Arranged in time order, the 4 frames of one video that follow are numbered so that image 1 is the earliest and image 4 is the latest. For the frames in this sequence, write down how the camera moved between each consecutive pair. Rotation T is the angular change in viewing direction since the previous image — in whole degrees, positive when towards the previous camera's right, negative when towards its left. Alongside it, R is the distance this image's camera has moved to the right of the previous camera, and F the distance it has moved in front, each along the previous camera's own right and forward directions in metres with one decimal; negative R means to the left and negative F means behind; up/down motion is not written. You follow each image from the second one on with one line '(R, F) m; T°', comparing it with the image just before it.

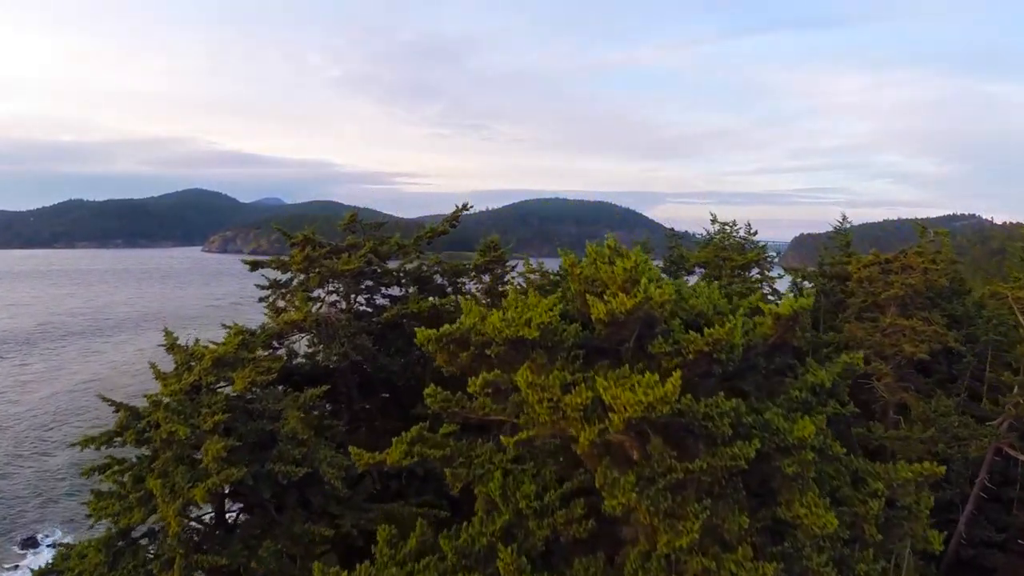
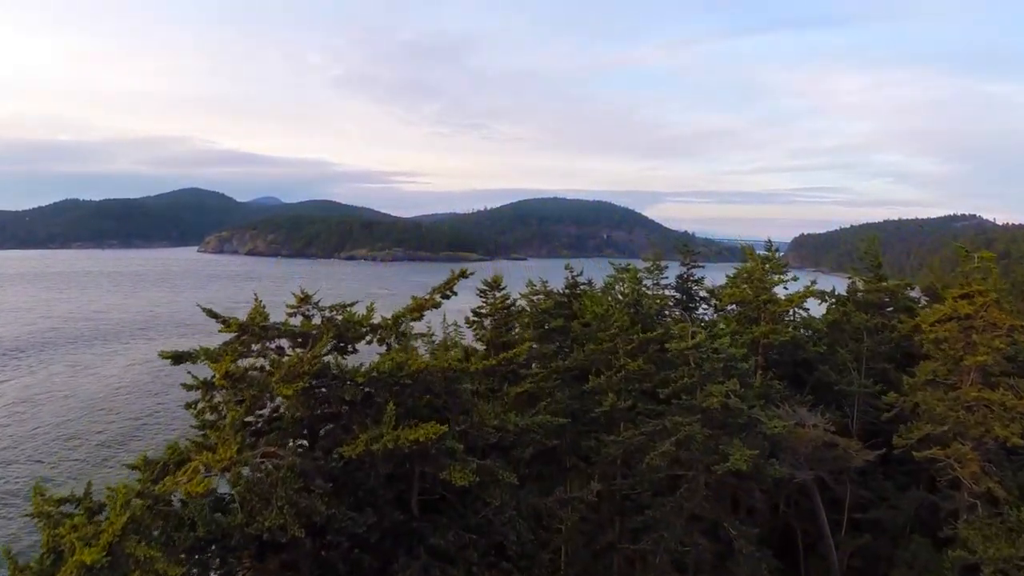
(-0.1, +1.3) m; 0°
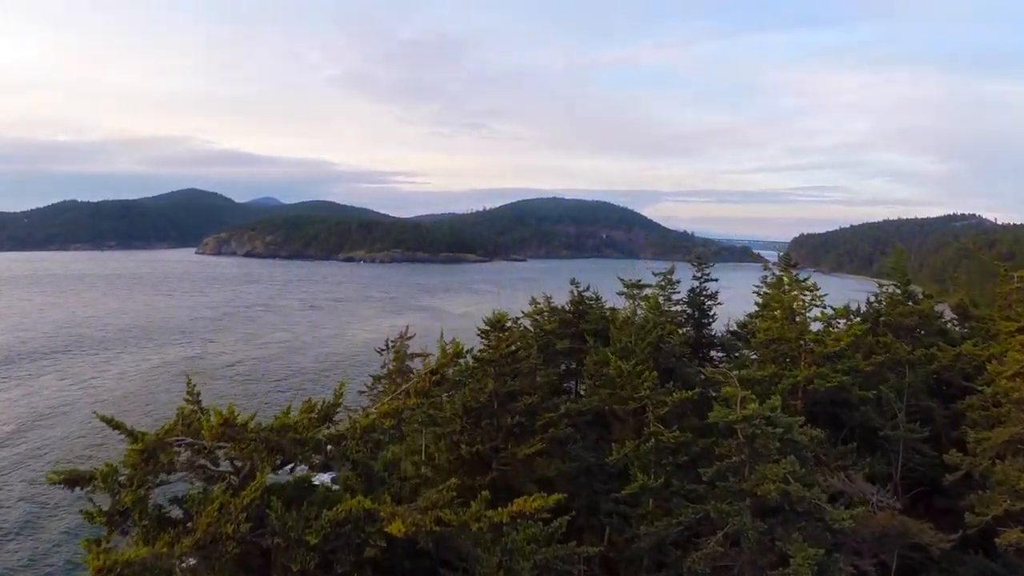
(-0.1, +1.0) m; 0°
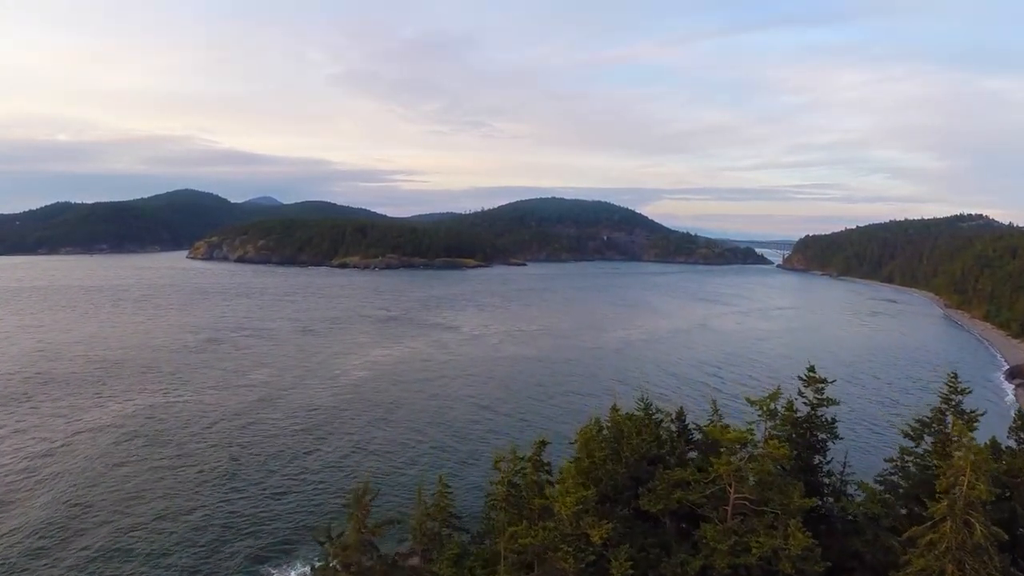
(-0.5, +6.0) m; 0°
